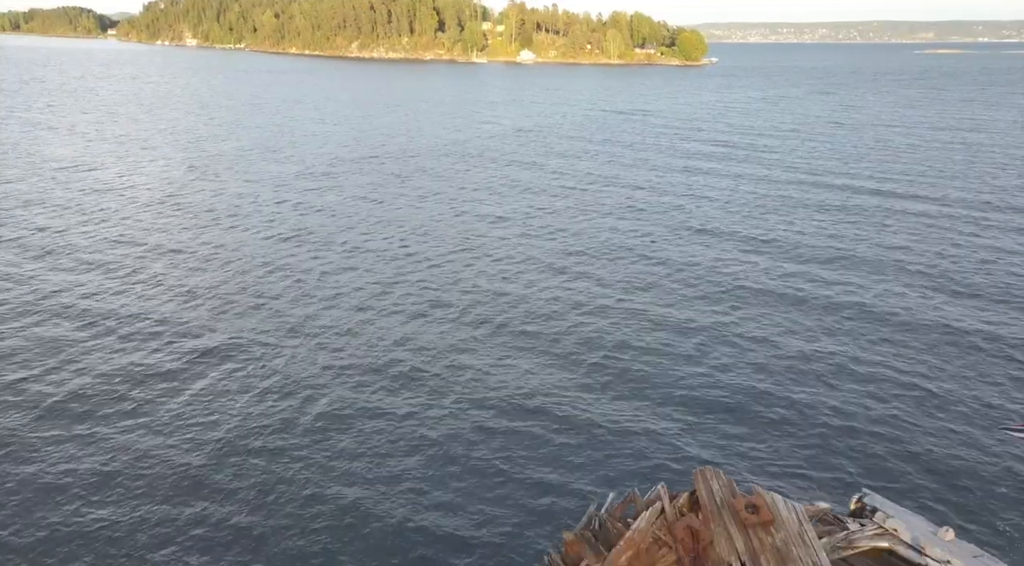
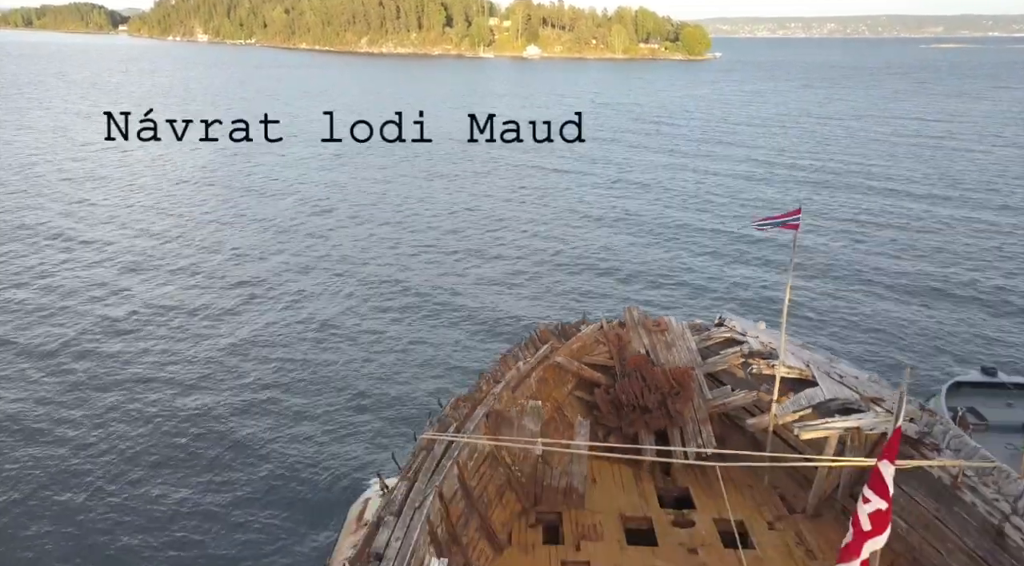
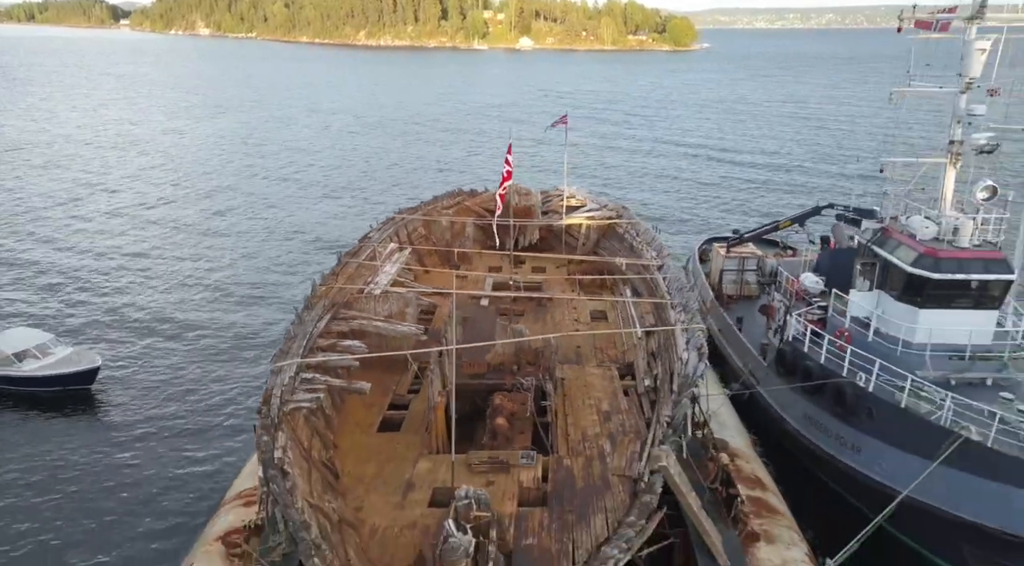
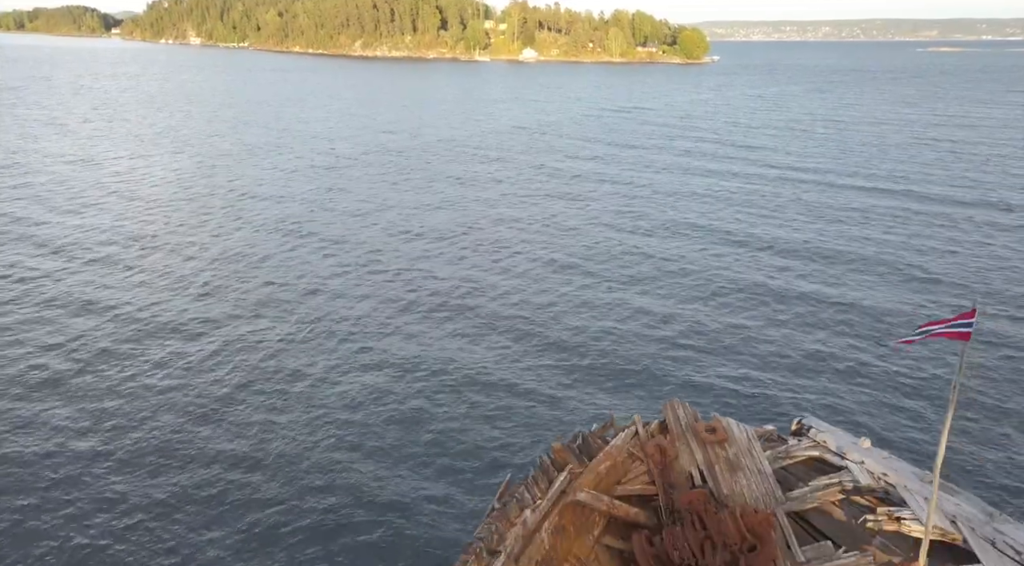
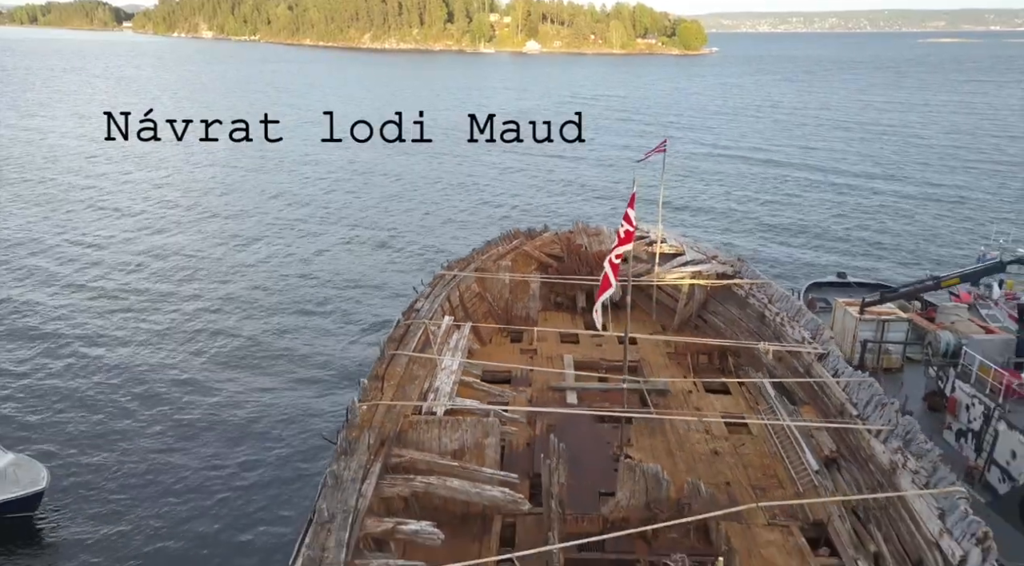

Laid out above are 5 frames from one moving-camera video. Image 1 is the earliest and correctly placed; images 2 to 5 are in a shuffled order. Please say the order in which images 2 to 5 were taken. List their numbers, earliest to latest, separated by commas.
4, 2, 5, 3
